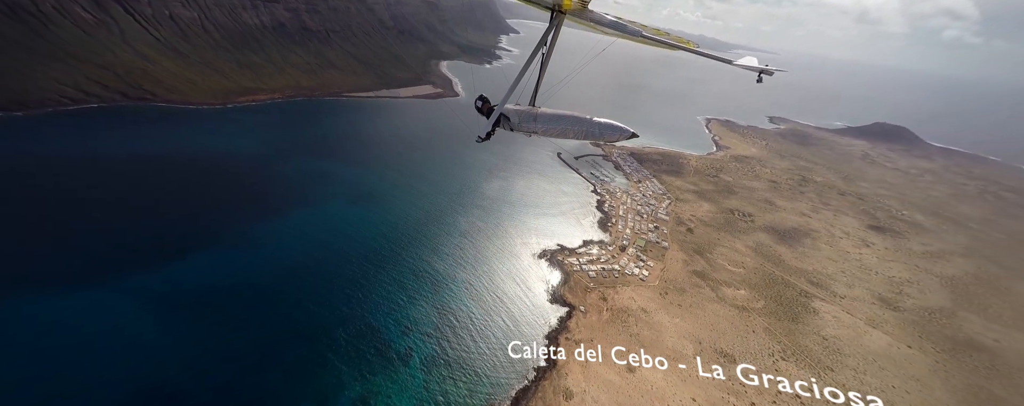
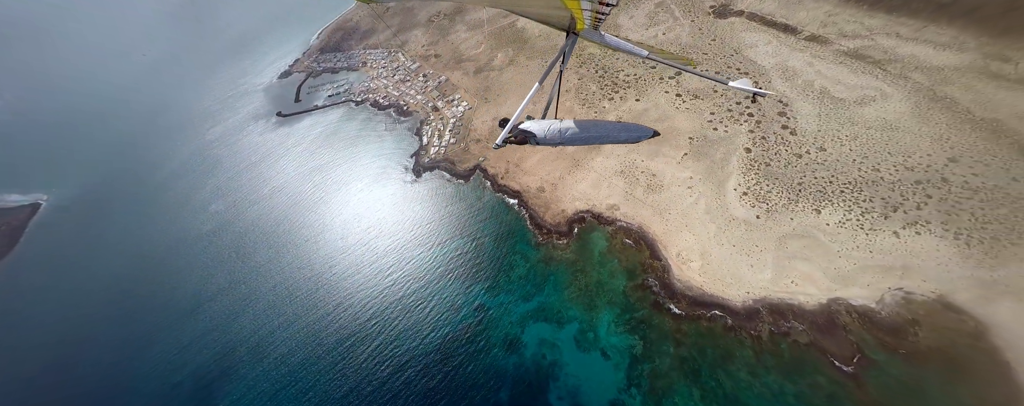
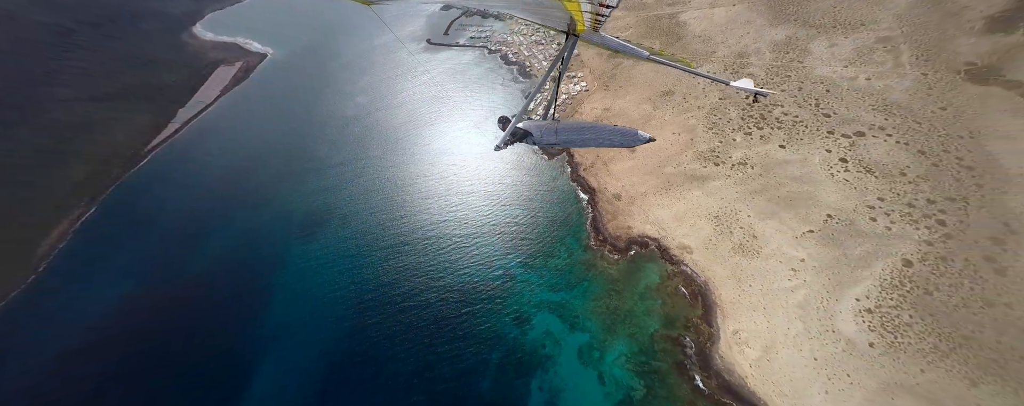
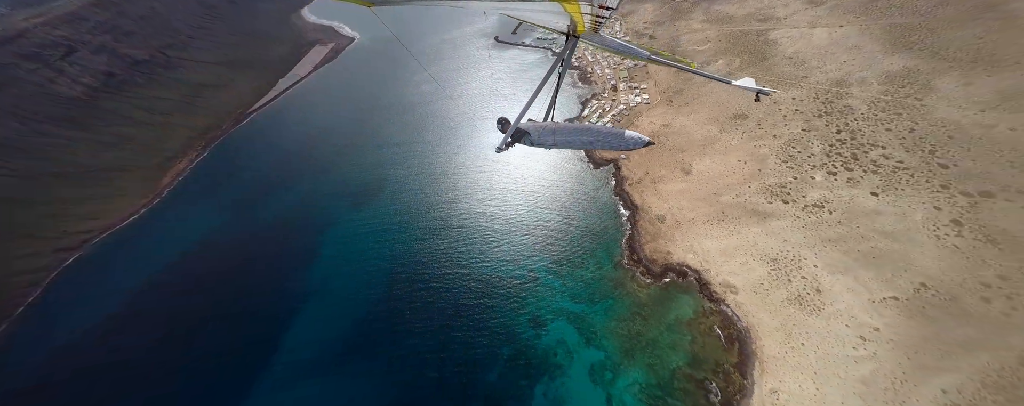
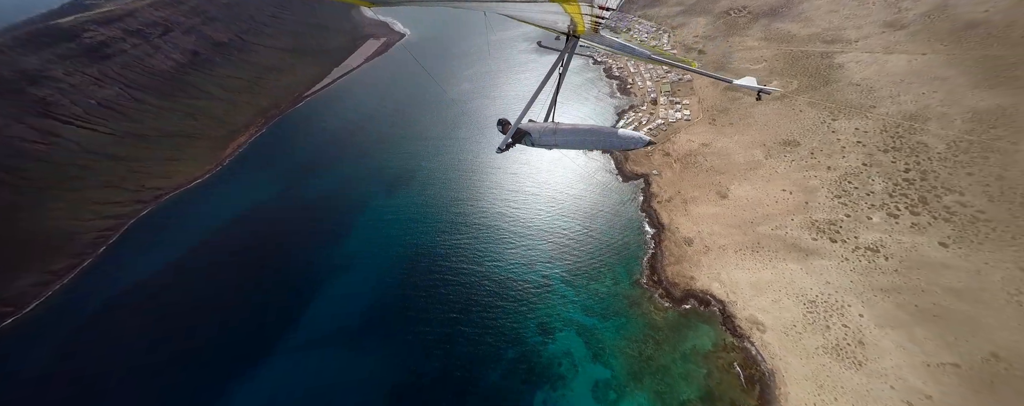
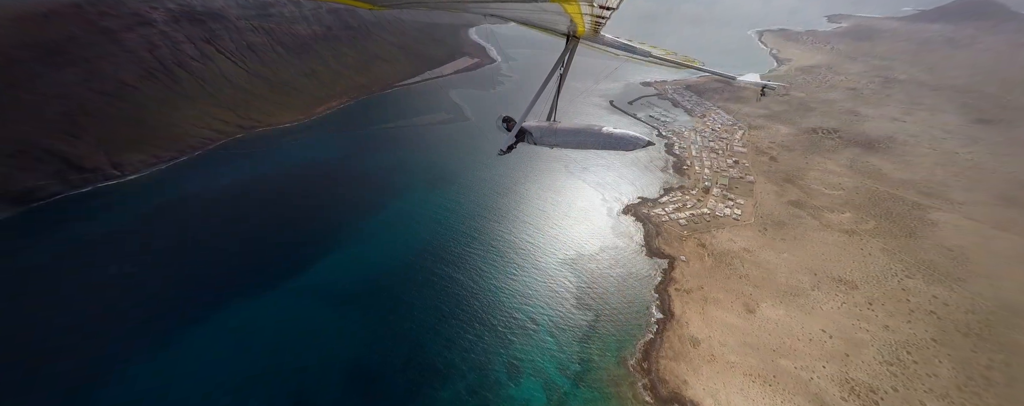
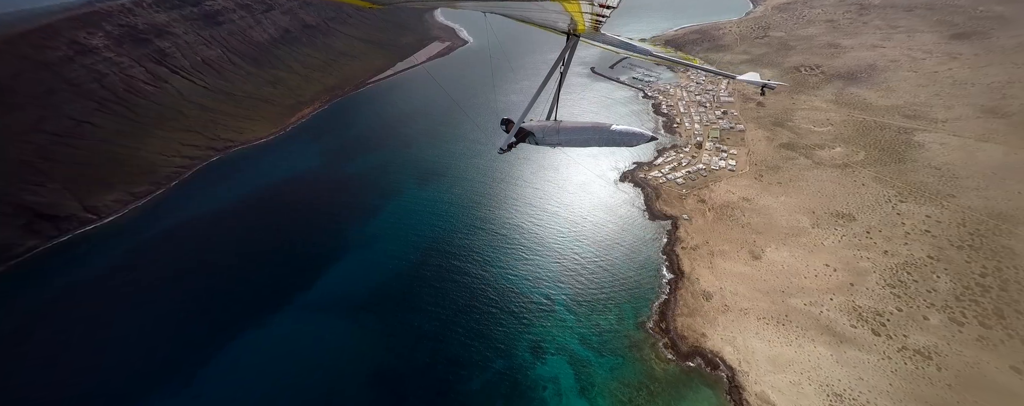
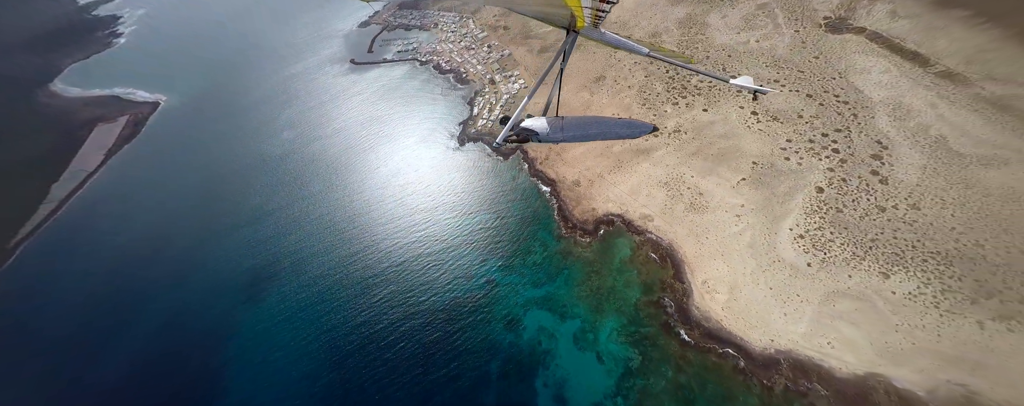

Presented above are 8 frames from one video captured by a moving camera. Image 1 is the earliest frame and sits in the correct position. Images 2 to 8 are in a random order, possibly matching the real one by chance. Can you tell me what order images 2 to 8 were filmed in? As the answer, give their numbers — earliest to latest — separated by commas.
6, 7, 5, 4, 3, 8, 2
